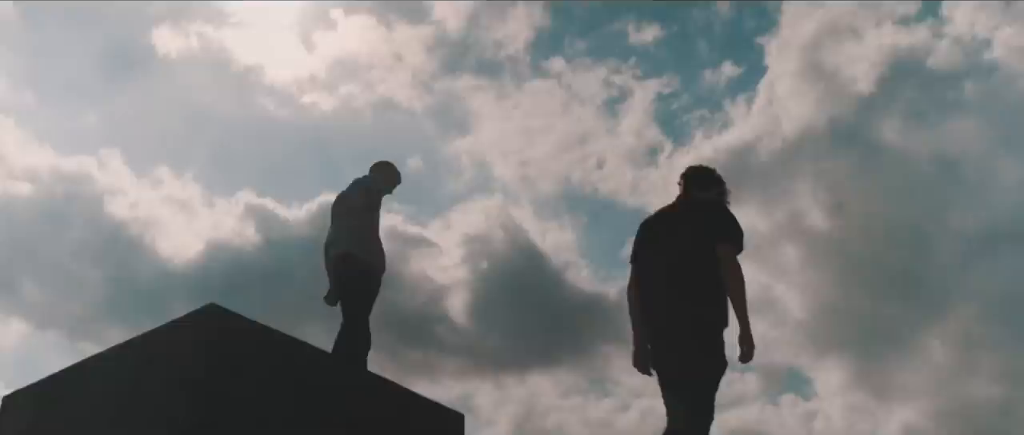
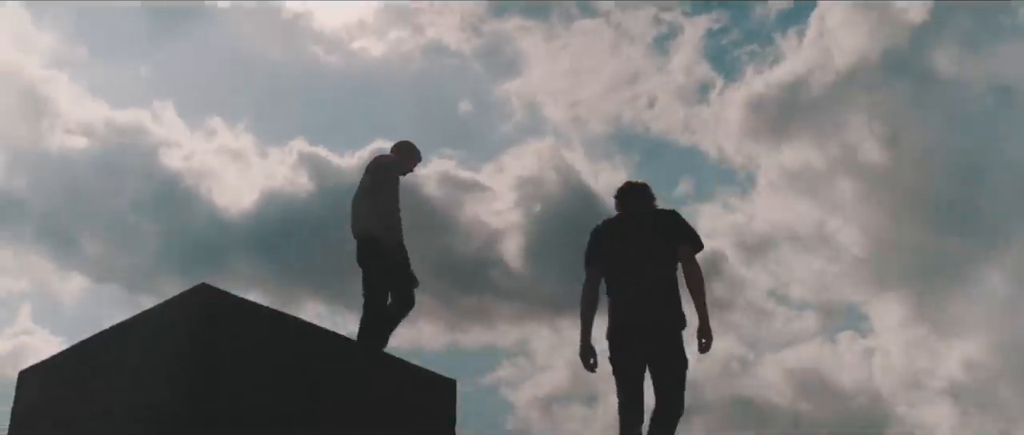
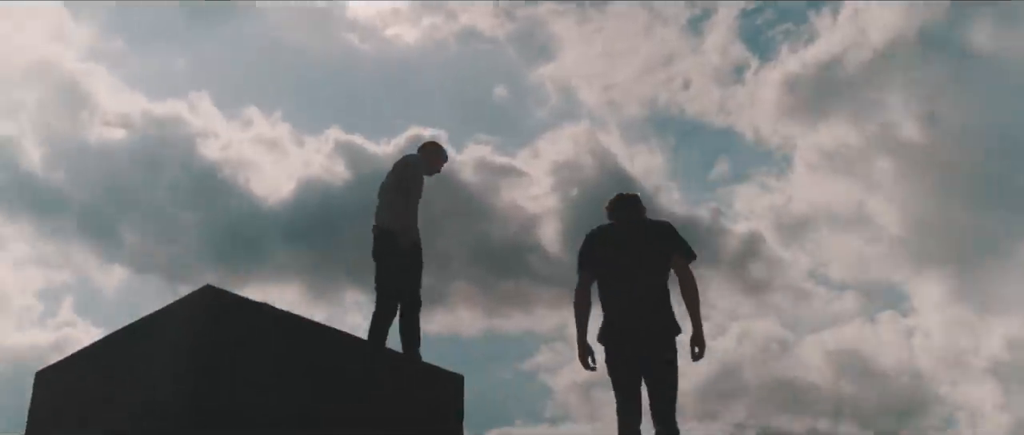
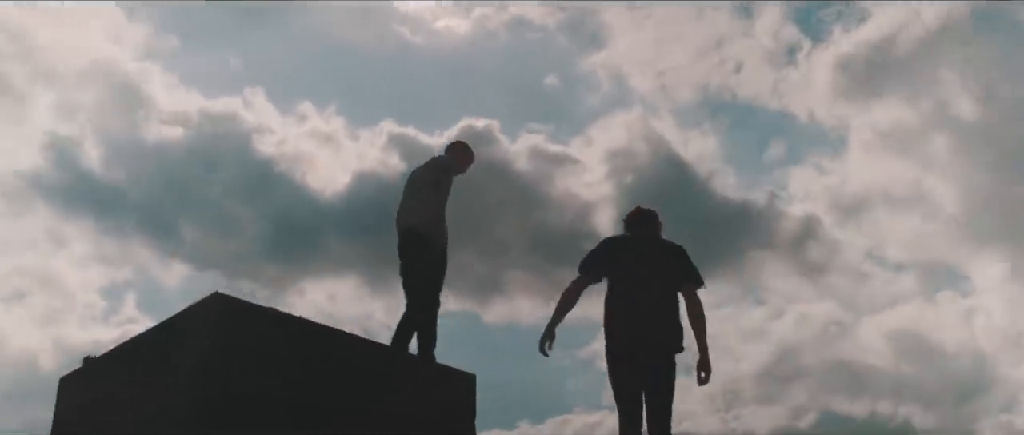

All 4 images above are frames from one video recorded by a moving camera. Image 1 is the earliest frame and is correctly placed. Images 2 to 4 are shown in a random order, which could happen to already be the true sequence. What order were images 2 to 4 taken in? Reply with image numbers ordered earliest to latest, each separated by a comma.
2, 3, 4
